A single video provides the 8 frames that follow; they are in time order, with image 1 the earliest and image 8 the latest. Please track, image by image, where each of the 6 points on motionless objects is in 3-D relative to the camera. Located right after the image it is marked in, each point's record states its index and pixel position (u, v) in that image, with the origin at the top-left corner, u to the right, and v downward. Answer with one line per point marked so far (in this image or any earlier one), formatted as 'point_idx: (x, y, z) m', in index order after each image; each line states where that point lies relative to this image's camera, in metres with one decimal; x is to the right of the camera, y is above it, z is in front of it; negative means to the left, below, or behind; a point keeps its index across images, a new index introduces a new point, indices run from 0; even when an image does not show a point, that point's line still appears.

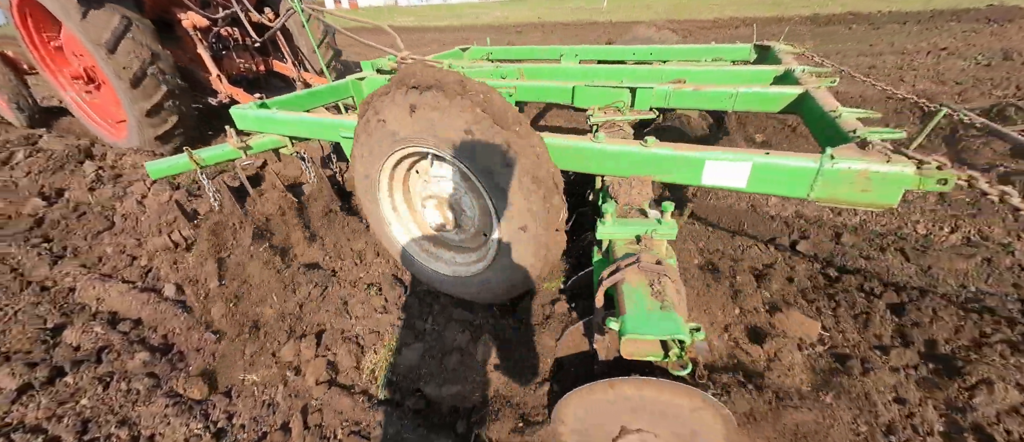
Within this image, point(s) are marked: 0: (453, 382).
0: (-0.2, -0.6, +1.4) m
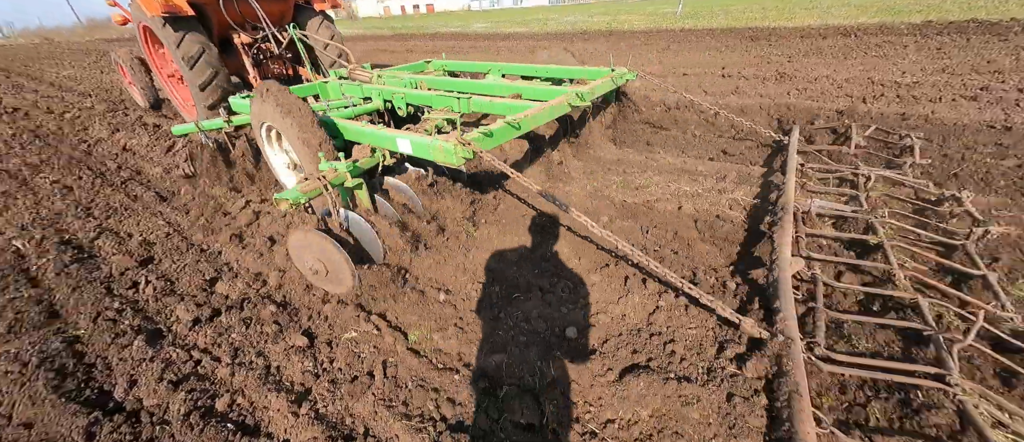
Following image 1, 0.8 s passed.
0: (-0.1, -0.7, +1.7) m
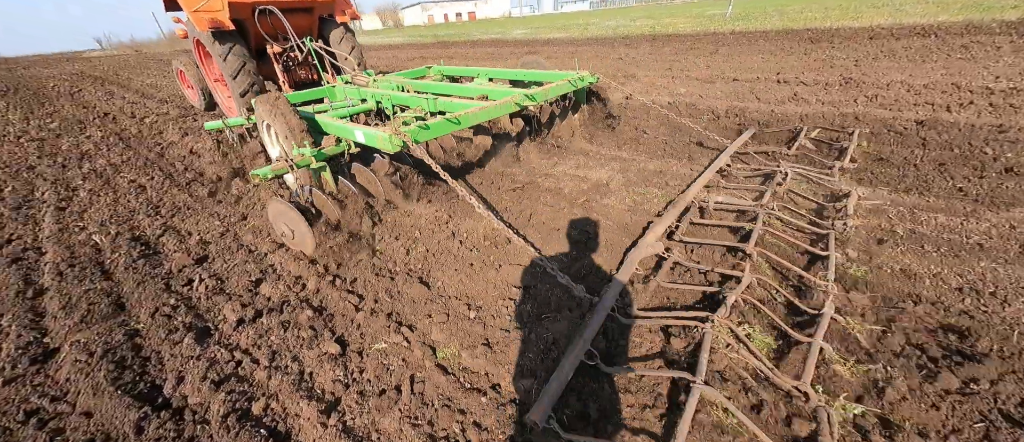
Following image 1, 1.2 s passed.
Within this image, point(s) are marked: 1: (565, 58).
0: (+0.1, -0.7, +1.7) m
1: (+1.5, +4.7, +10.3) m
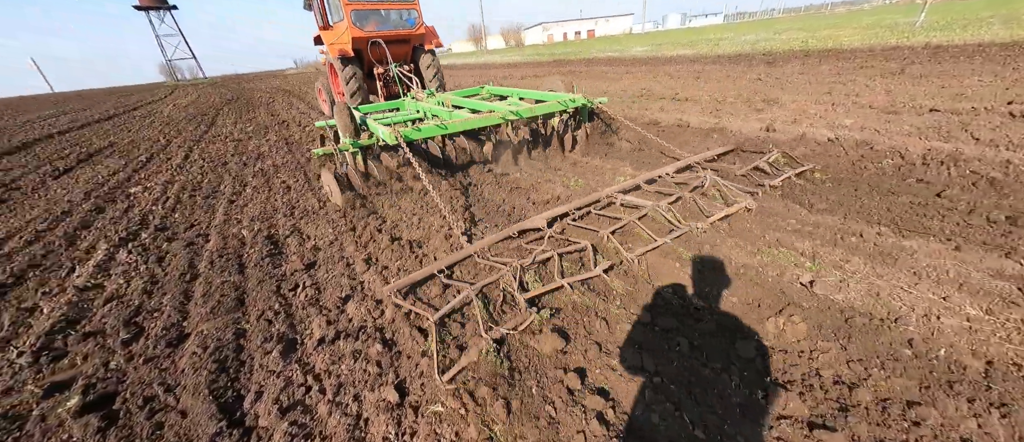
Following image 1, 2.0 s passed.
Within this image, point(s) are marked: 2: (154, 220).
0: (+0.3, -1.0, +1.3) m
1: (+4.7, +3.8, +9.3) m
2: (-4.1, 0.0, +4.0) m
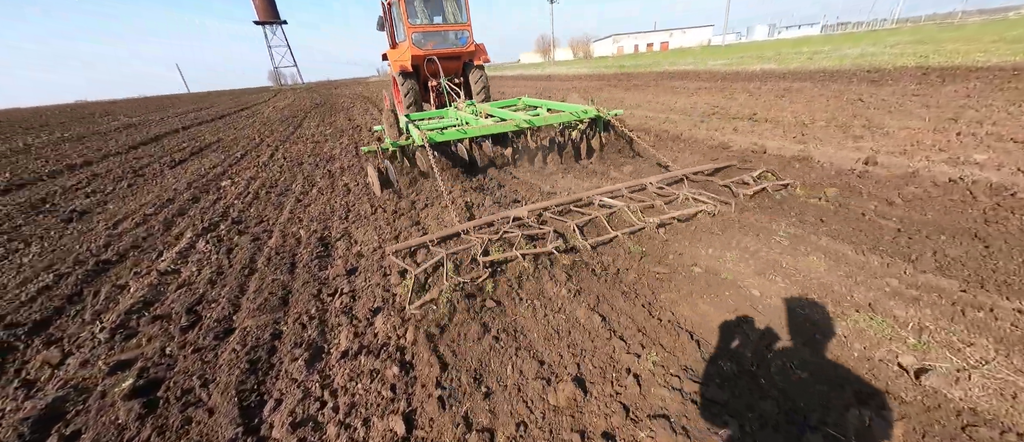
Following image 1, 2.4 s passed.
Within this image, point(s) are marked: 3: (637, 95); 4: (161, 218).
0: (+0.3, -1.2, +1.1) m
1: (+6.2, +3.0, +8.4) m
2: (-3.5, +0.1, +4.5) m
3: (+4.3, +4.3, +12.1) m
4: (-4.4, 0.0, +4.4) m
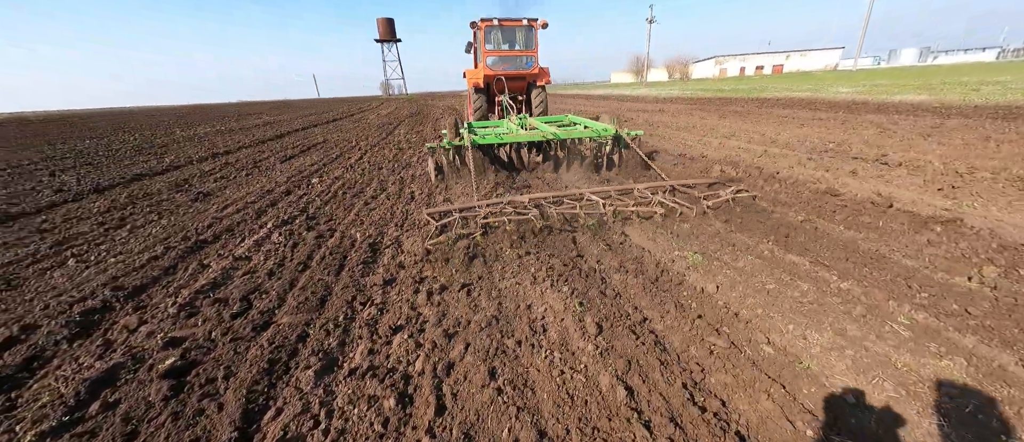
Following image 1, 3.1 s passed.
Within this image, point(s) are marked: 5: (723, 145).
0: (0.0, -1.4, +0.8) m
1: (+7.8, +1.7, +6.9) m
2: (-2.8, +0.2, +4.9) m
3: (+6.8, +3.0, +10.9) m
4: (-3.6, +0.2, +5.0) m
5: (+4.5, +1.6, +7.6) m
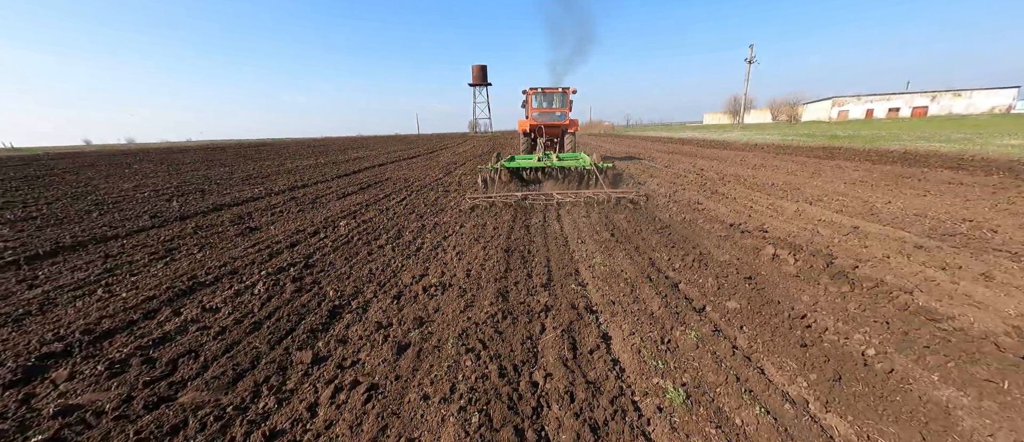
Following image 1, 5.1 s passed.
0: (-1.0, -1.8, +0.3) m
1: (+8.1, 0.0, +4.8) m
2: (-2.8, -0.5, +5.0) m
3: (+8.1, +1.0, +9.0) m
4: (-3.6, -0.4, +5.3) m
5: (+5.0, +0.1, +6.2) m
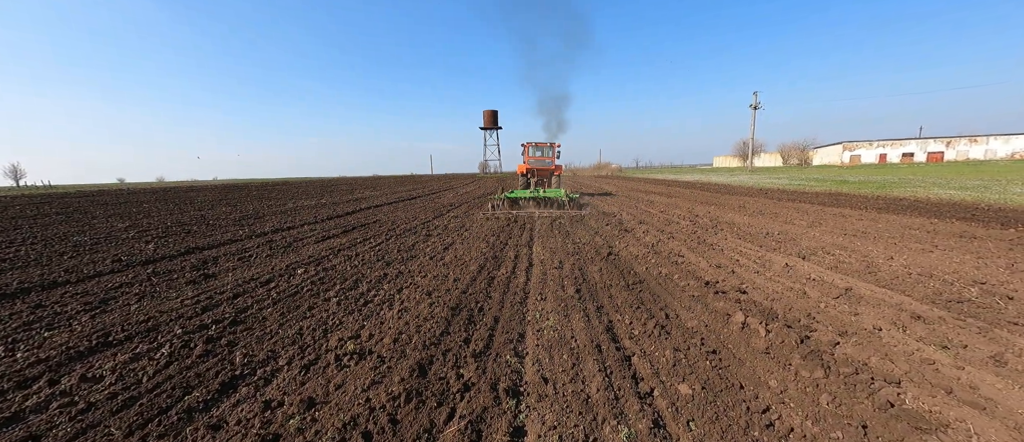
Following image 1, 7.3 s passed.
0: (-1.9, -2.0, -0.3) m
1: (+7.4, -0.8, +4.2) m
2: (-3.5, -1.2, +4.7) m
3: (+7.6, -0.3, +8.5) m
4: (-4.2, -1.1, +5.0) m
5: (+4.4, -0.8, +5.7) m
